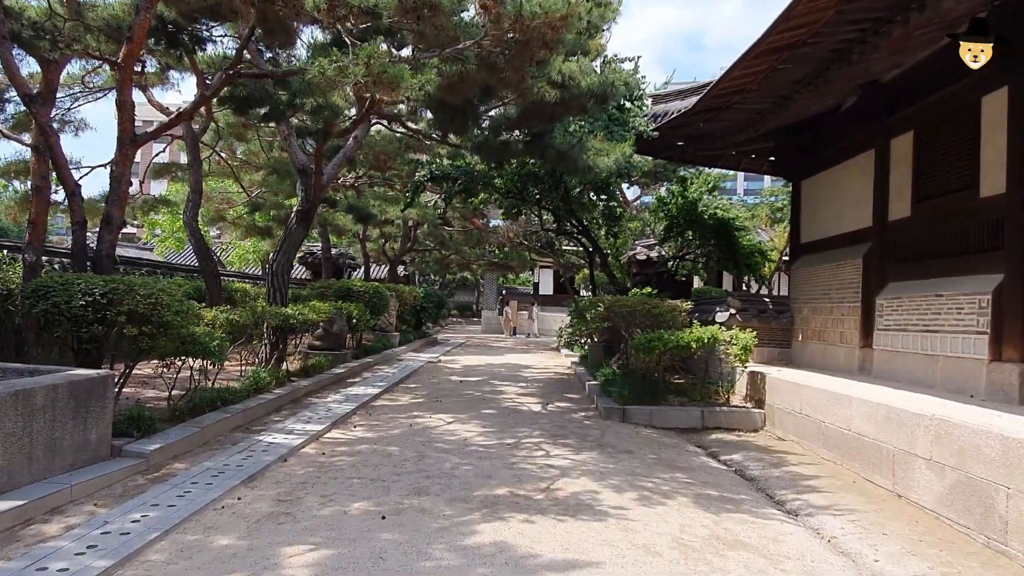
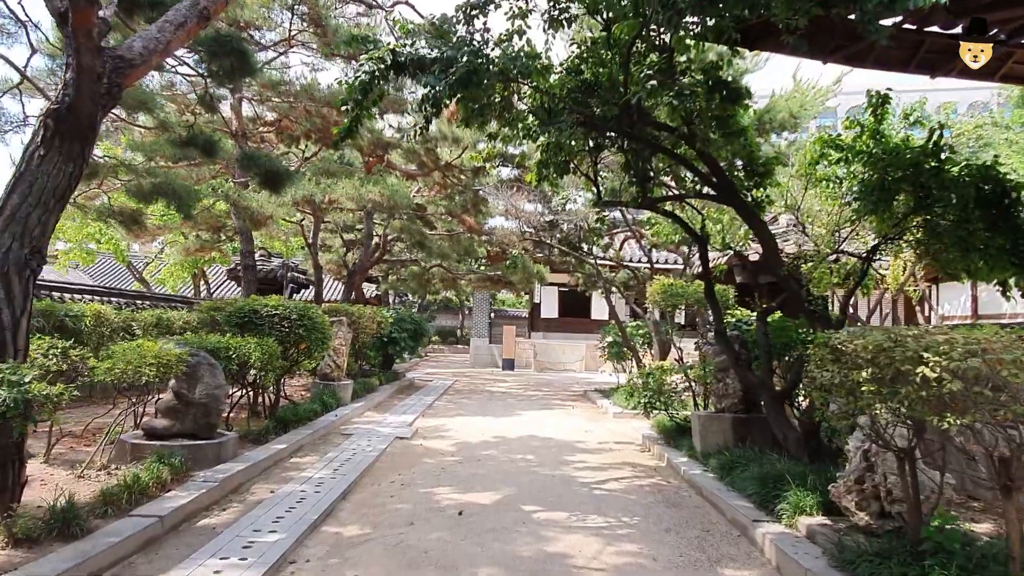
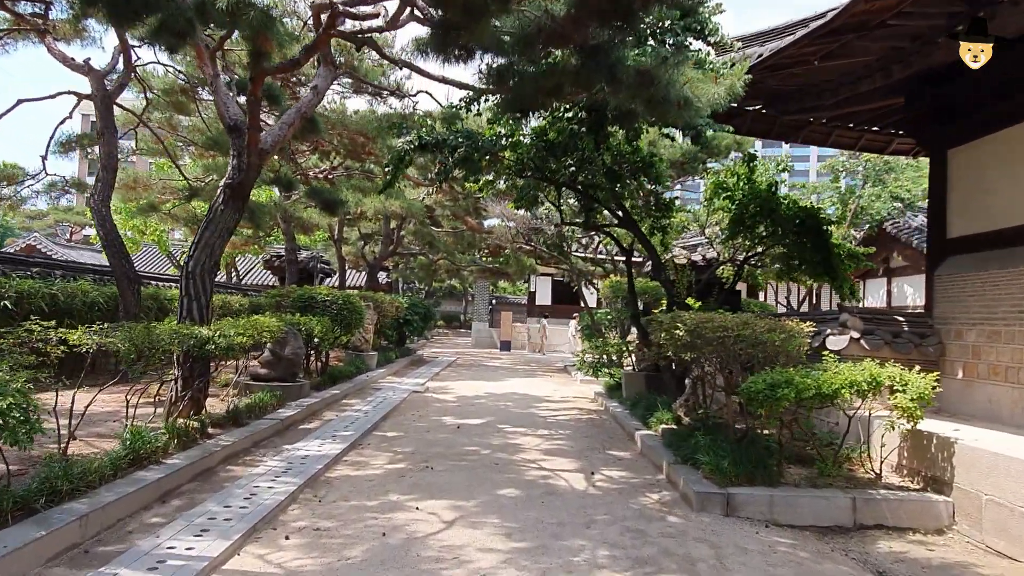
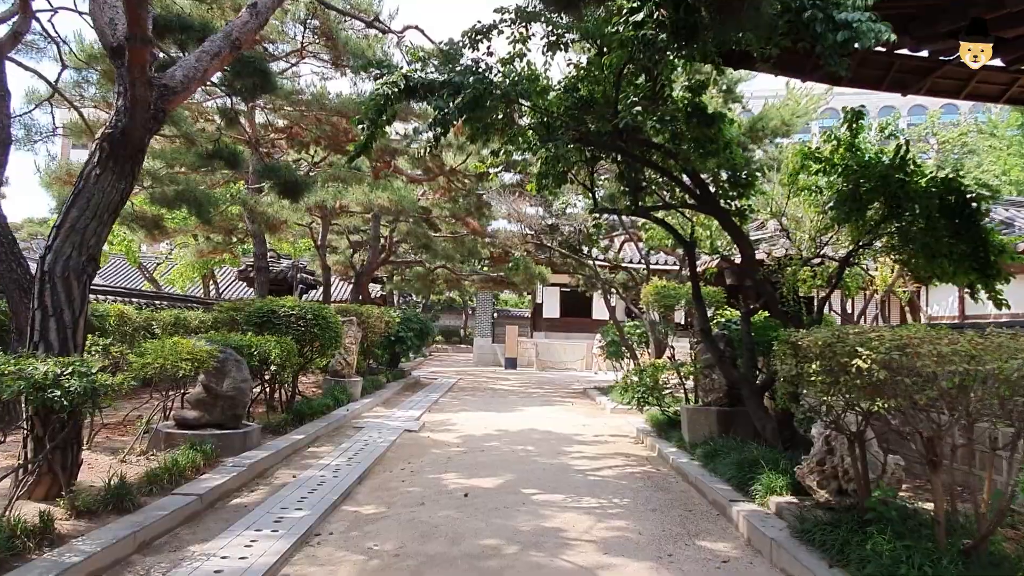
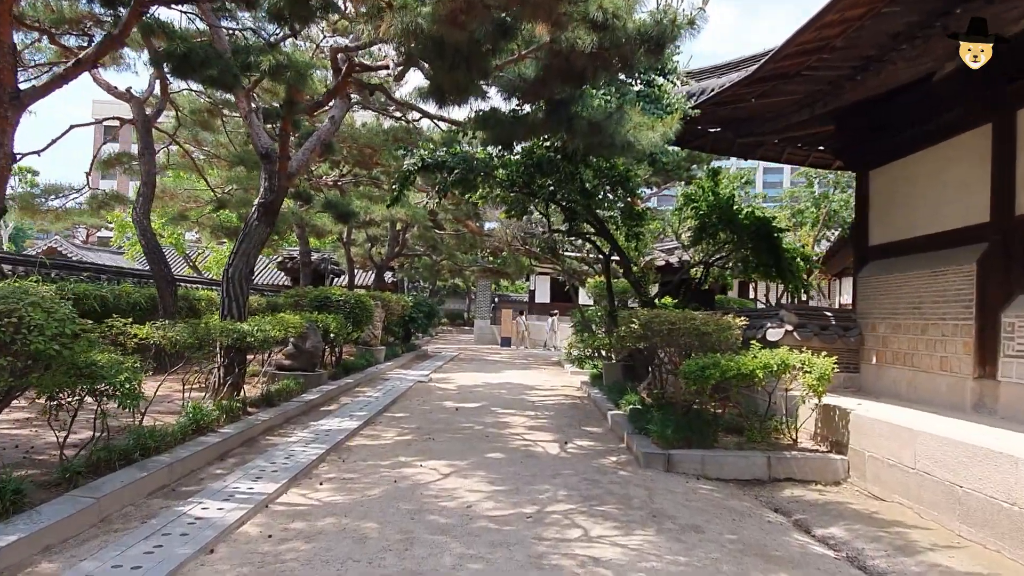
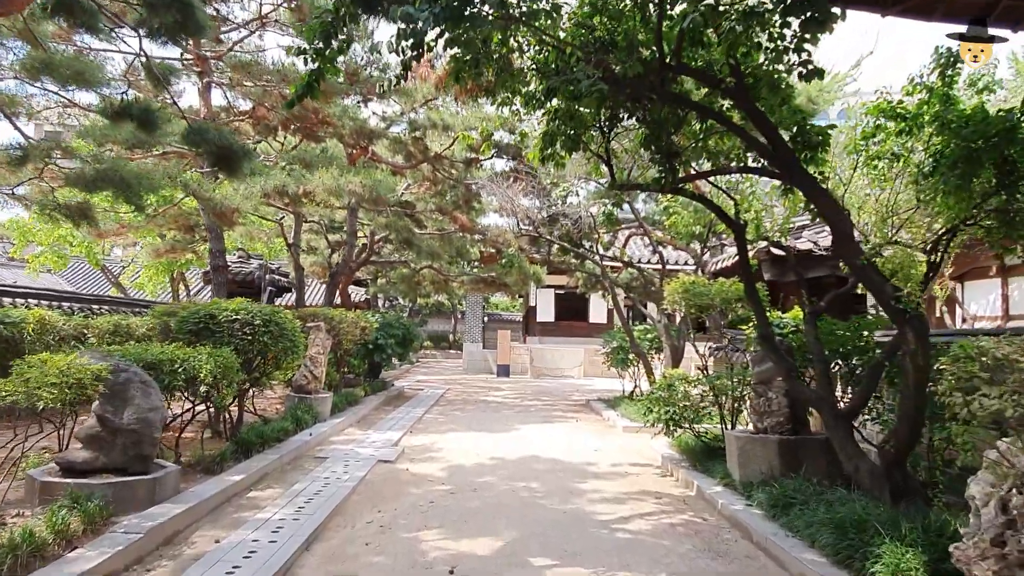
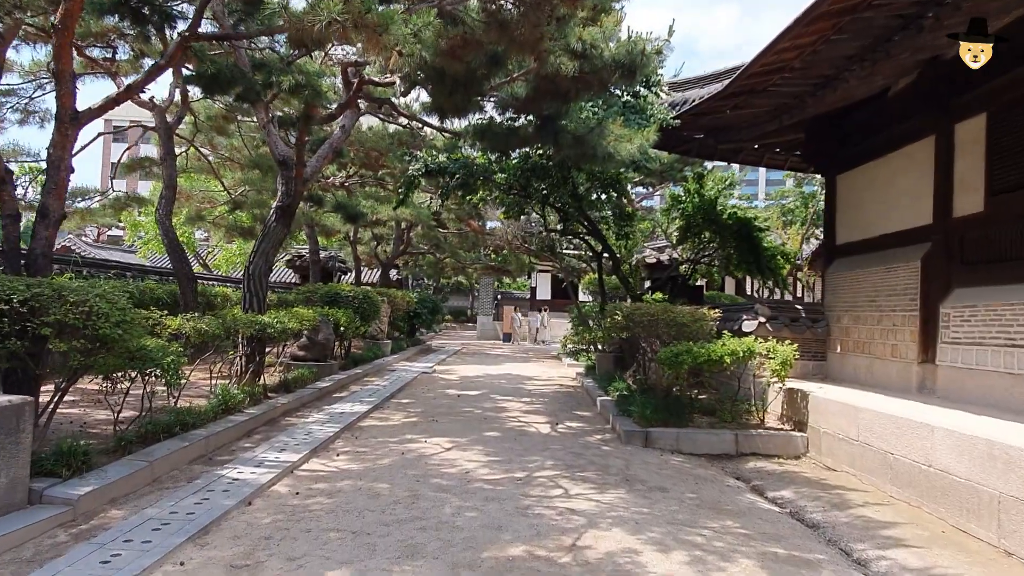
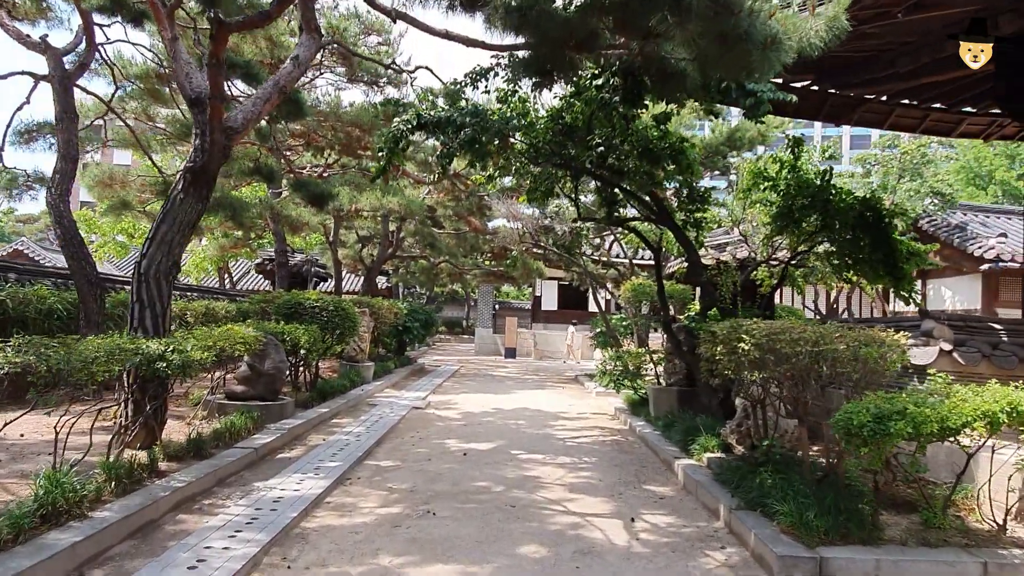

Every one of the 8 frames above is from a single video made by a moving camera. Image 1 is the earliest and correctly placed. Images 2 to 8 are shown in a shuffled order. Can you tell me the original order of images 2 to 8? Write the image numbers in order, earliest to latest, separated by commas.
7, 5, 3, 8, 4, 2, 6
